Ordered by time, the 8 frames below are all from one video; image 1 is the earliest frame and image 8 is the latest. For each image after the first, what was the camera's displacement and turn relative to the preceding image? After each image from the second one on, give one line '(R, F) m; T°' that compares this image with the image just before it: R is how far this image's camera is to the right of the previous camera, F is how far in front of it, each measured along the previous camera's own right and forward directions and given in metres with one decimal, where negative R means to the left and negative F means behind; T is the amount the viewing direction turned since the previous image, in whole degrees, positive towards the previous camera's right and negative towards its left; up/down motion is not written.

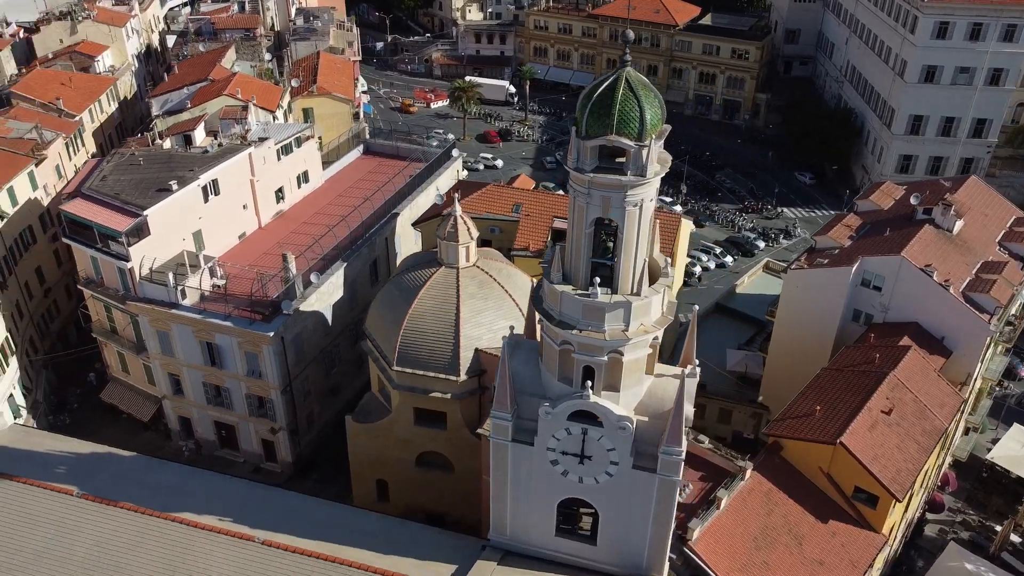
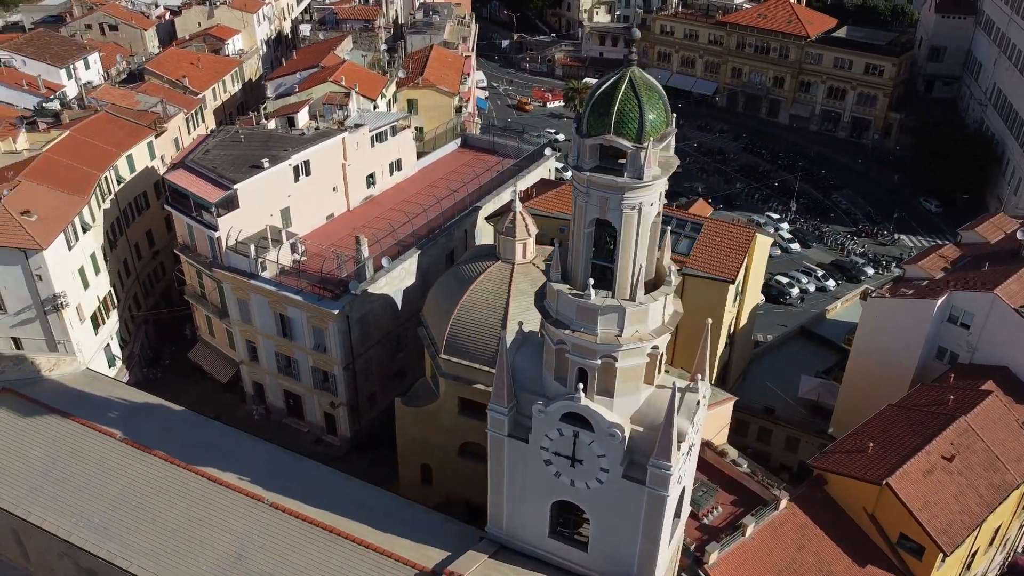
(+2.6, +0.2) m; -9°
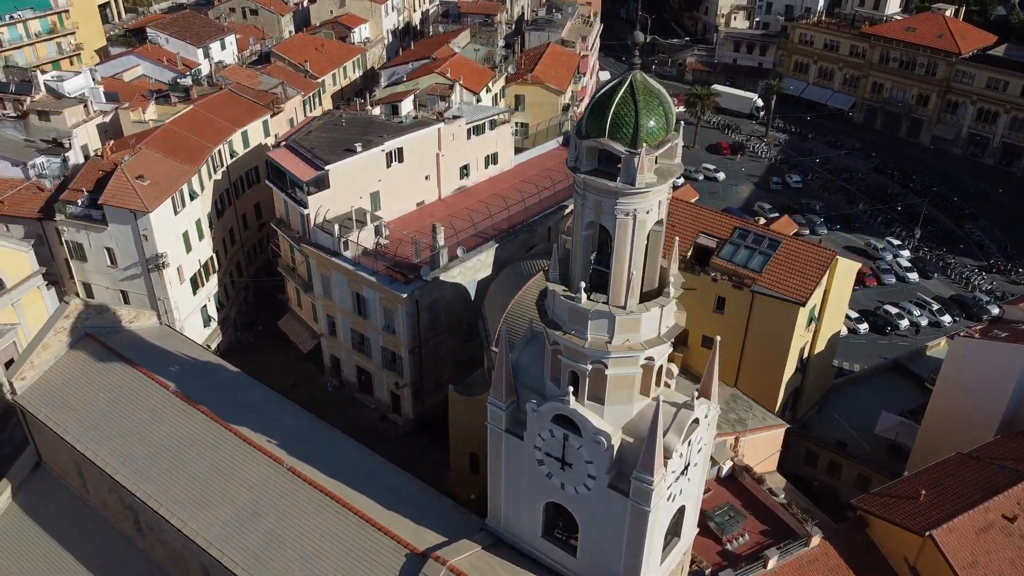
(+2.8, +0.1) m; -9°
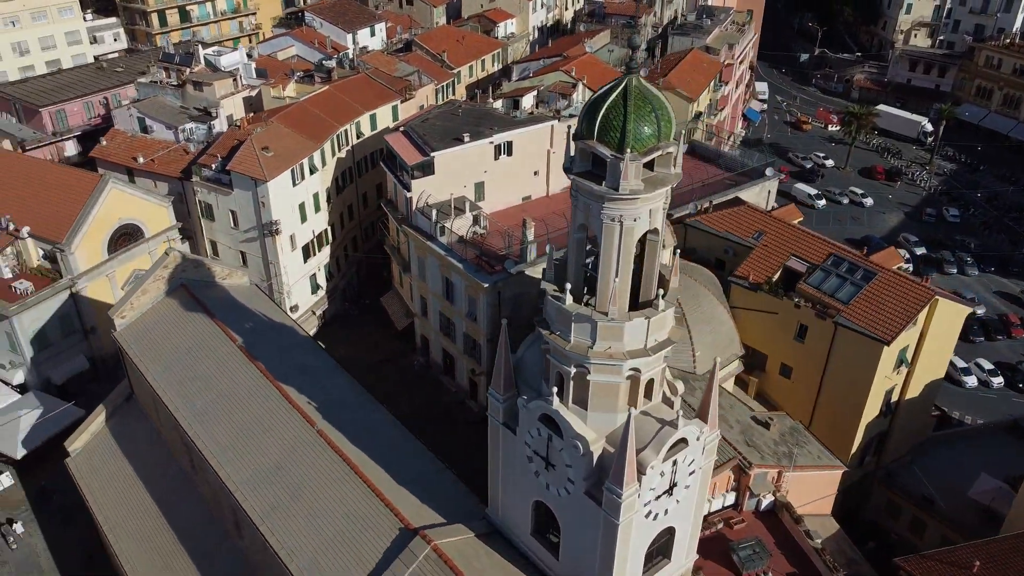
(+3.4, +0.2) m; -11°
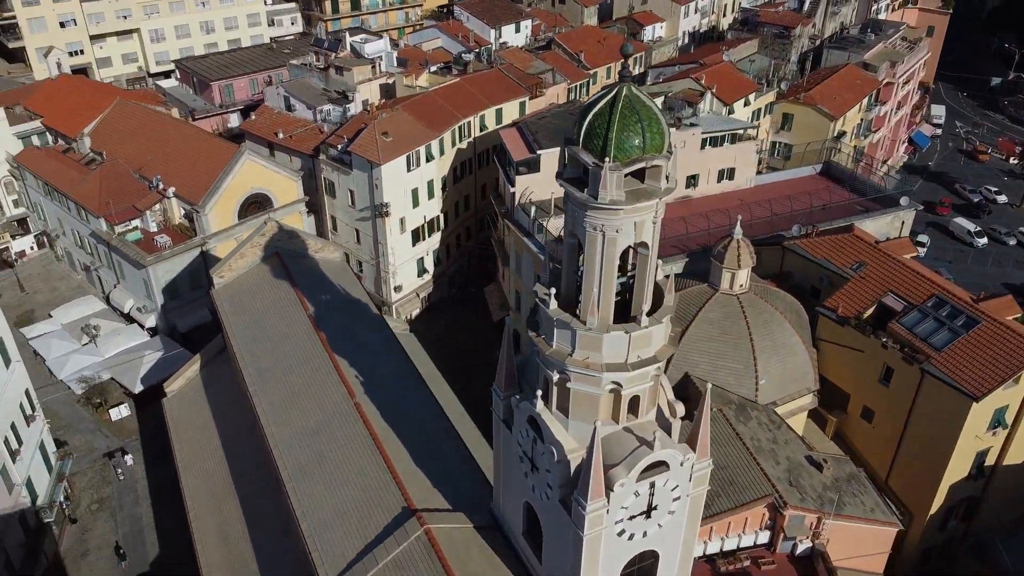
(+3.4, +0.2) m; -11°
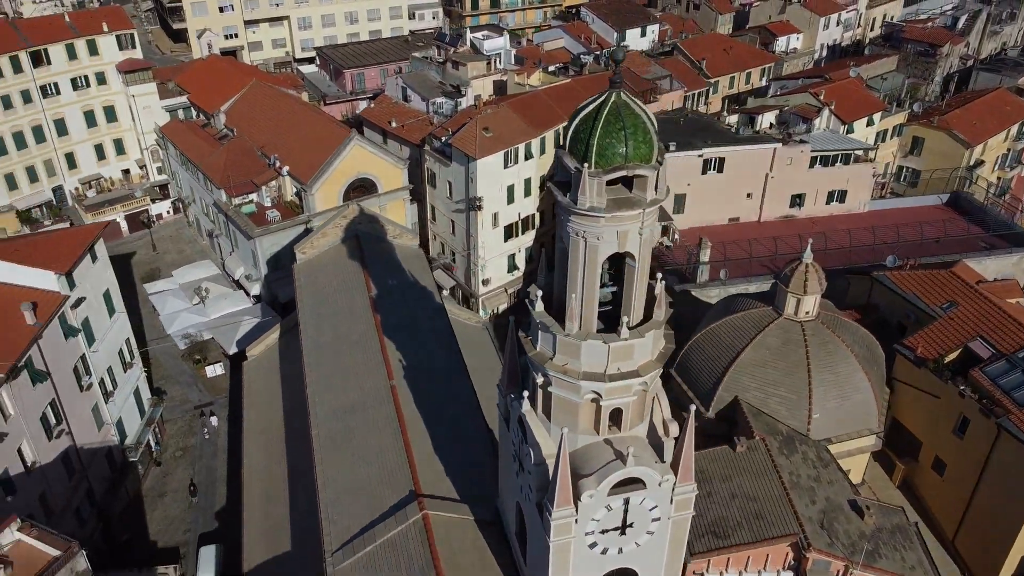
(+3.0, +0.2) m; -10°
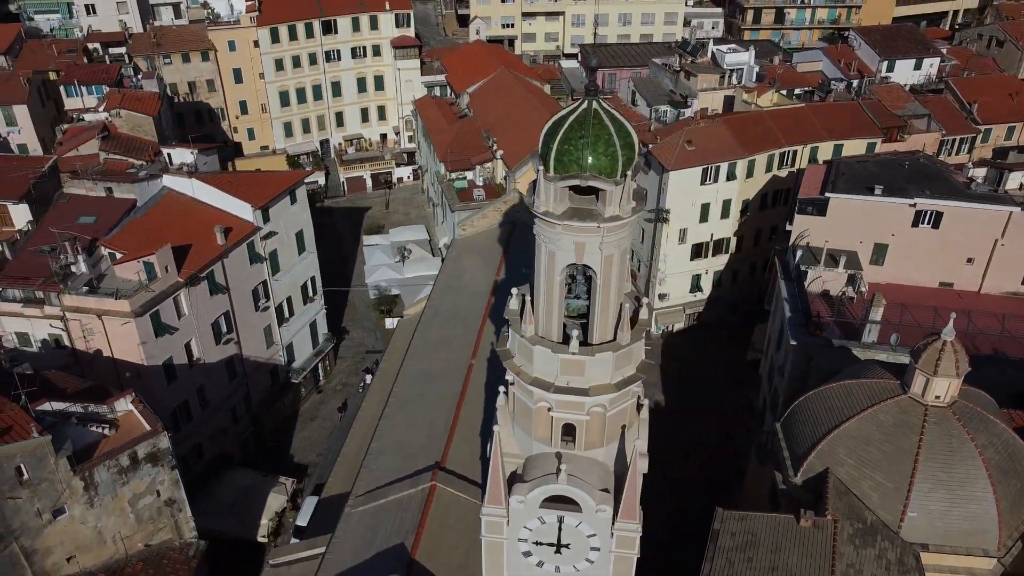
(+5.8, +0.8) m; -19°
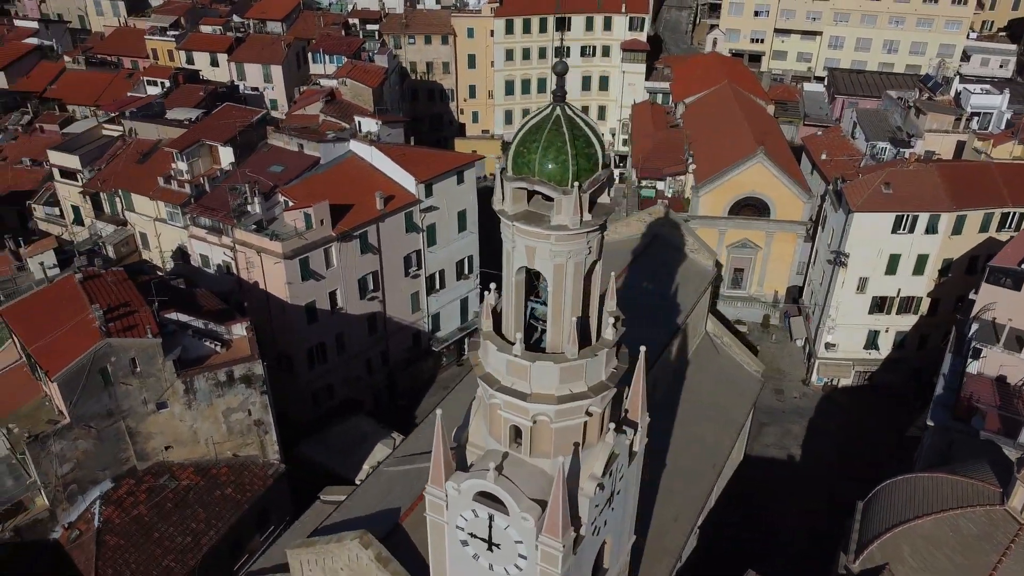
(+5.4, +0.6) m; -18°
